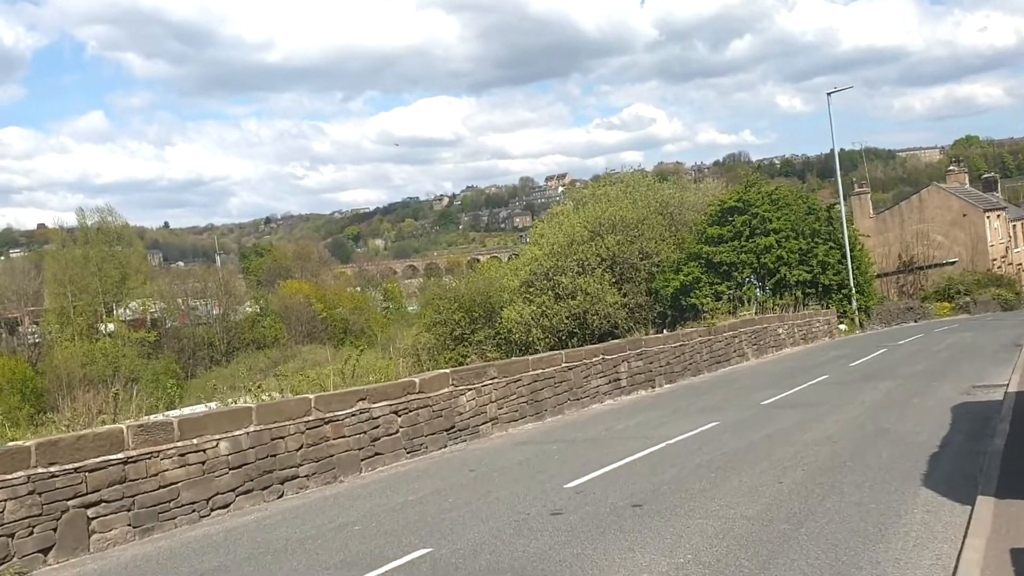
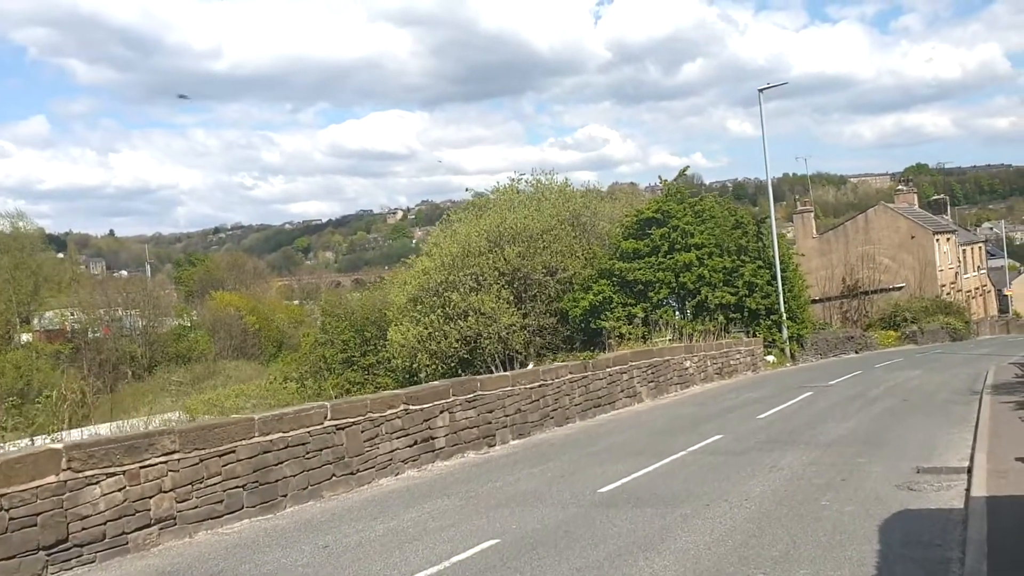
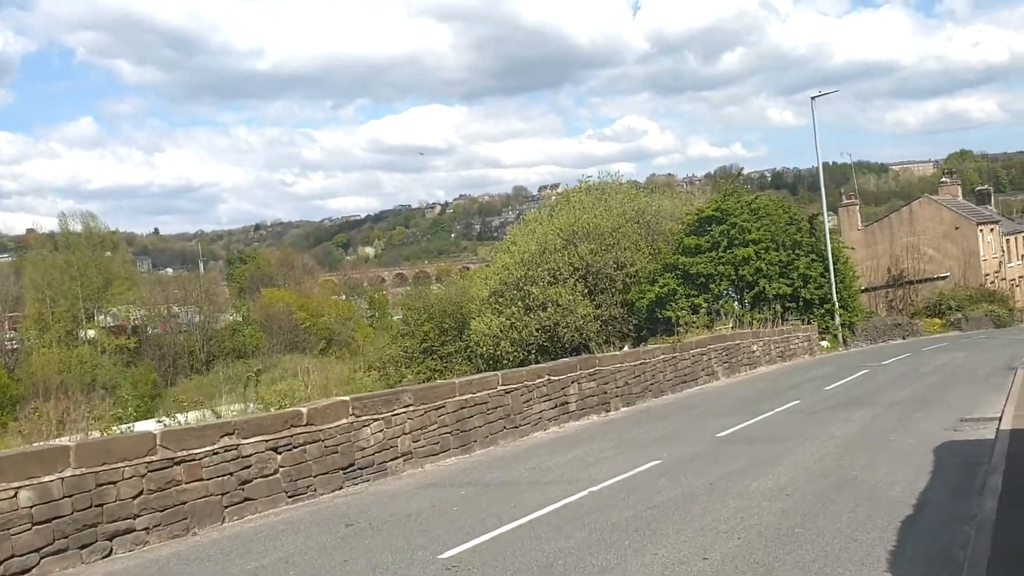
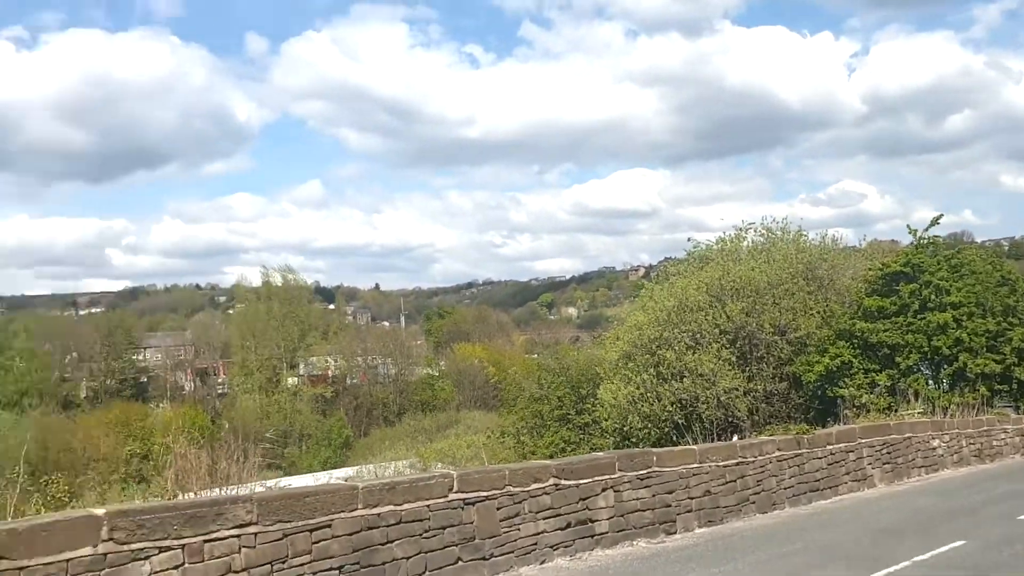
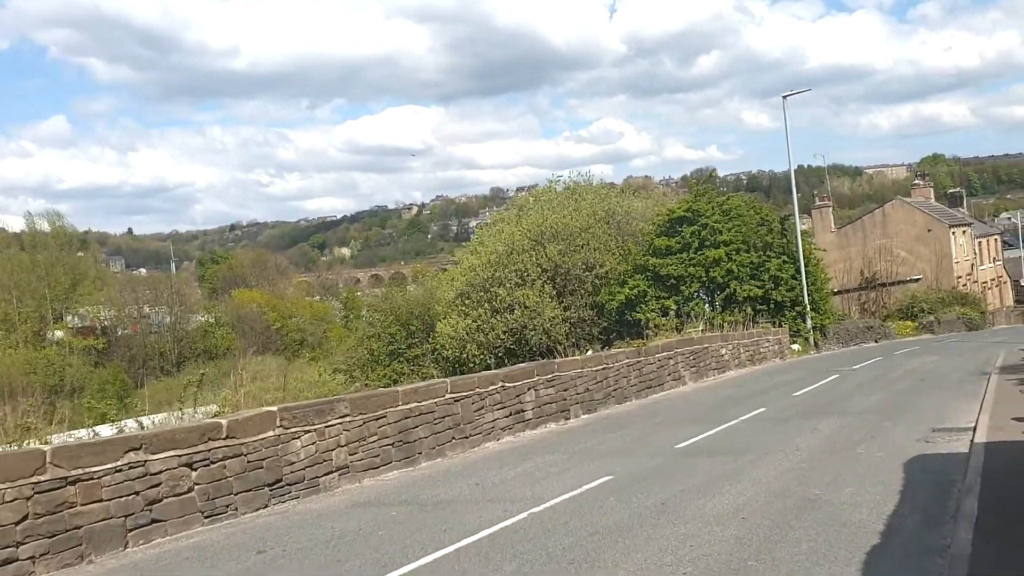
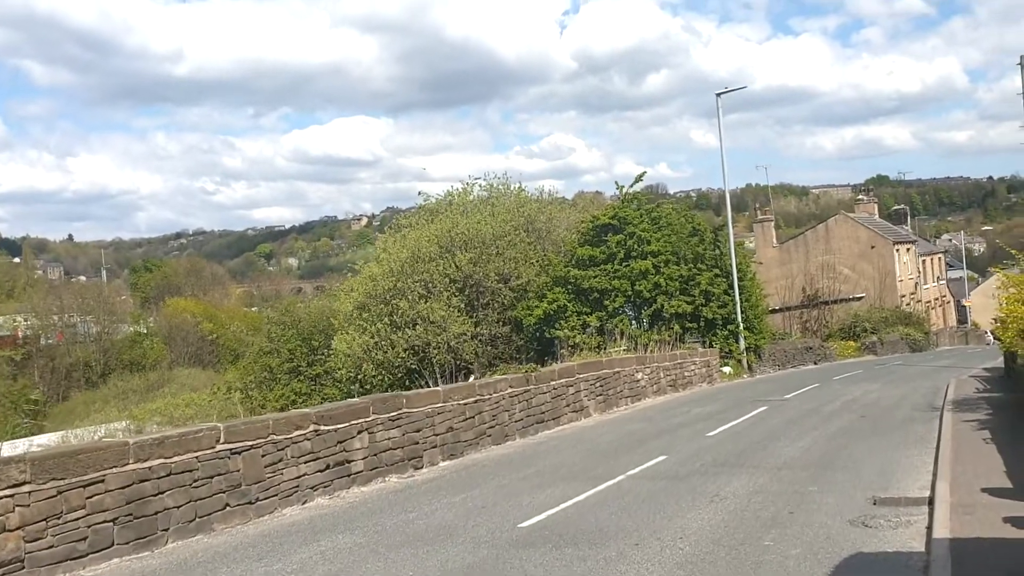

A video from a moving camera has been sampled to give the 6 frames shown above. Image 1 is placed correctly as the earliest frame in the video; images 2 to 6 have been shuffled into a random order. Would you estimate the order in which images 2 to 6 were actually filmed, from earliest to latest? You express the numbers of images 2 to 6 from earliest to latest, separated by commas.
3, 5, 2, 6, 4
